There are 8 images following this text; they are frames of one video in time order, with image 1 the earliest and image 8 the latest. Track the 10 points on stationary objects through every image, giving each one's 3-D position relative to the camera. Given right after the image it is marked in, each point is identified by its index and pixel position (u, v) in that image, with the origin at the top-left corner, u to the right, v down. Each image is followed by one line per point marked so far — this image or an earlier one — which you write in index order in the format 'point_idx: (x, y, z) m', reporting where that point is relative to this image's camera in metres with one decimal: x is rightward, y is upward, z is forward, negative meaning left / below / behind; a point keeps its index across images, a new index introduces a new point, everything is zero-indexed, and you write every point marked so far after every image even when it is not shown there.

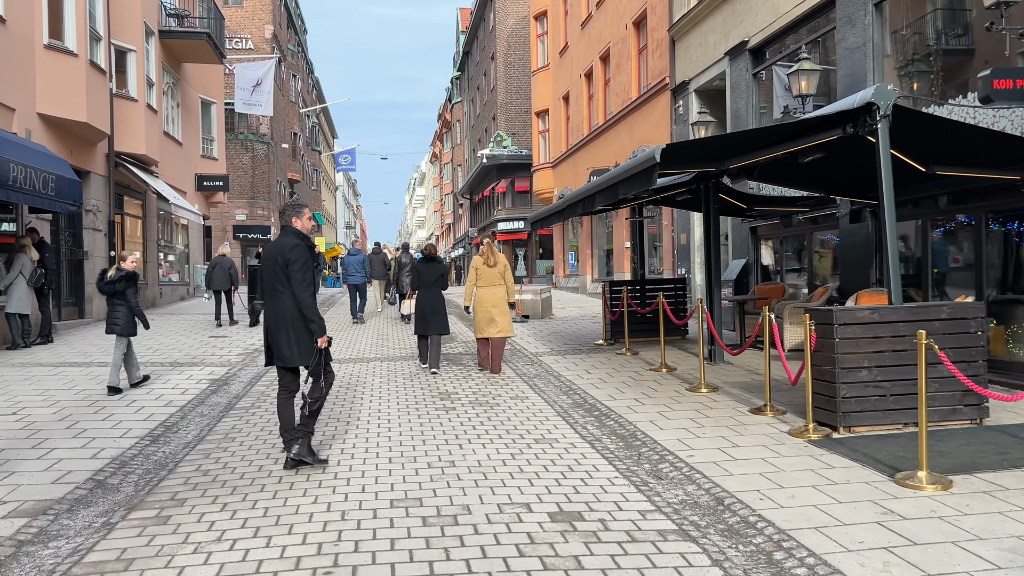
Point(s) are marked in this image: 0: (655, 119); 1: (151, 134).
0: (+2.9, +3.5, +16.5) m
1: (-7.8, +3.3, +17.4) m
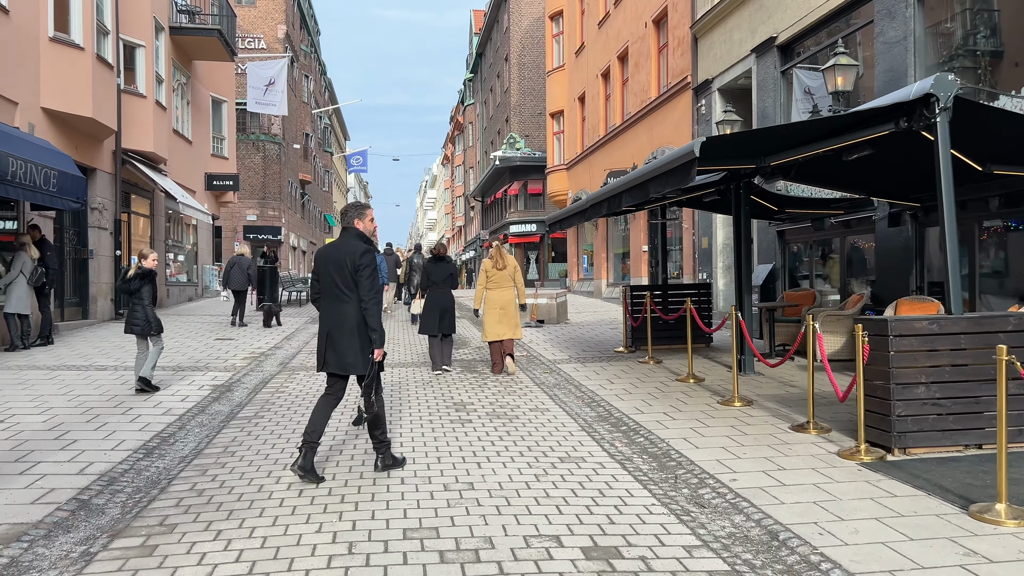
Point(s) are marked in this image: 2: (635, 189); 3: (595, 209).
0: (+3.3, +3.4, +16.0) m
1: (-7.5, +3.3, +17.0) m
2: (+1.2, +0.9, +7.5) m
3: (+0.9, +0.9, +8.8) m
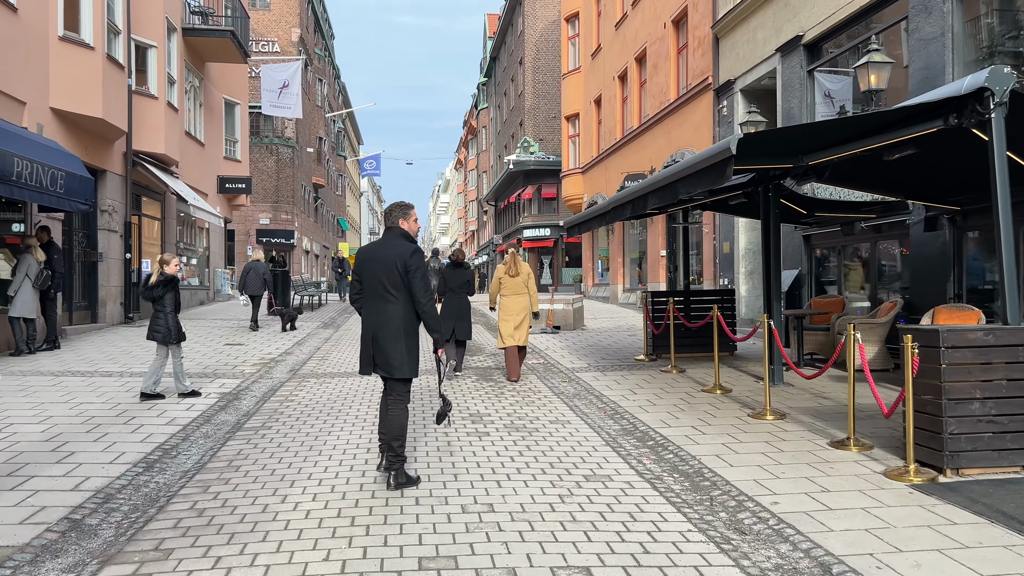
0: (+3.6, +3.2, +15.6) m
1: (-7.1, +3.2, +16.8) m
2: (+1.4, +0.9, +7.2) m
3: (+1.1, +0.8, +8.4) m
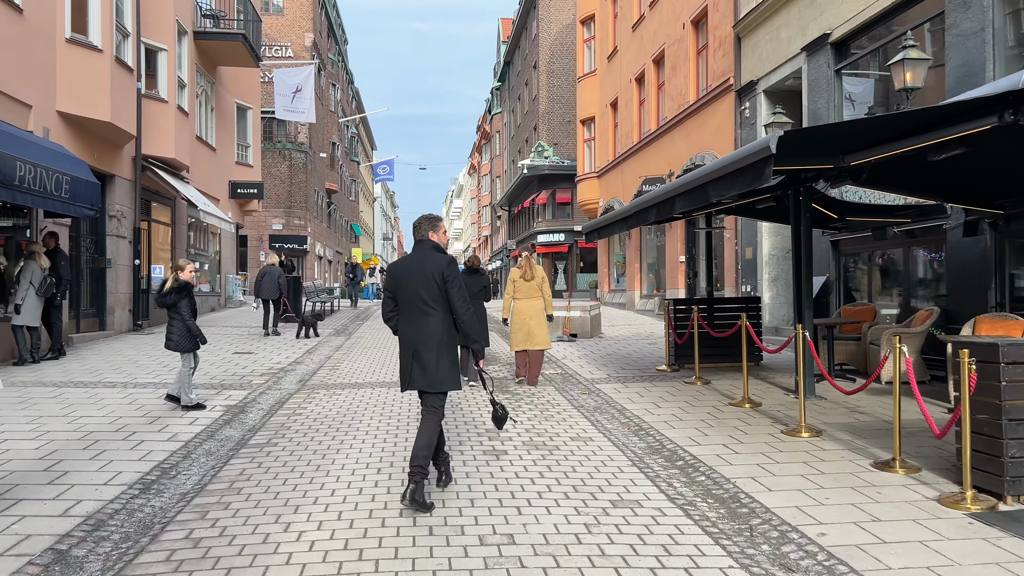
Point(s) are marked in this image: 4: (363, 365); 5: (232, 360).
0: (+3.9, +3.1, +15.2) m
1: (-6.8, +3.1, +16.6) m
2: (+1.5, +0.8, +6.8) m
3: (+1.3, +0.7, +8.1) m
4: (-2.0, -1.1, +10.9) m
5: (-3.9, -1.0, +11.2) m
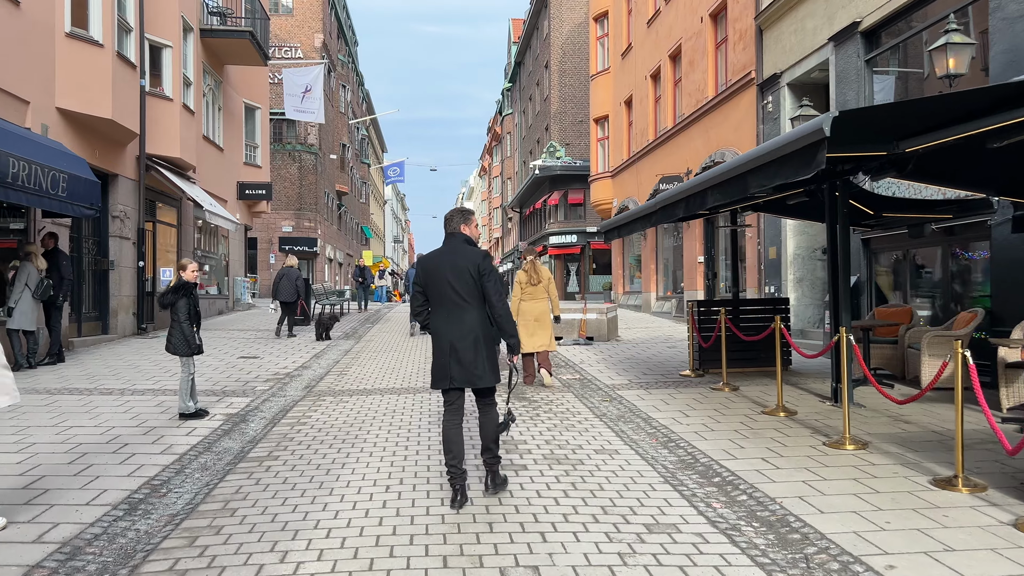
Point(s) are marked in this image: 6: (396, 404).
0: (+4.1, +3.1, +14.7) m
1: (-6.5, +3.0, +16.2) m
2: (+1.7, +0.8, +6.3) m
3: (+1.5, +0.7, +7.6) m
4: (-1.8, -1.1, +10.5) m
5: (-3.7, -1.0, +10.8) m
6: (-1.2, -1.2, +8.2) m
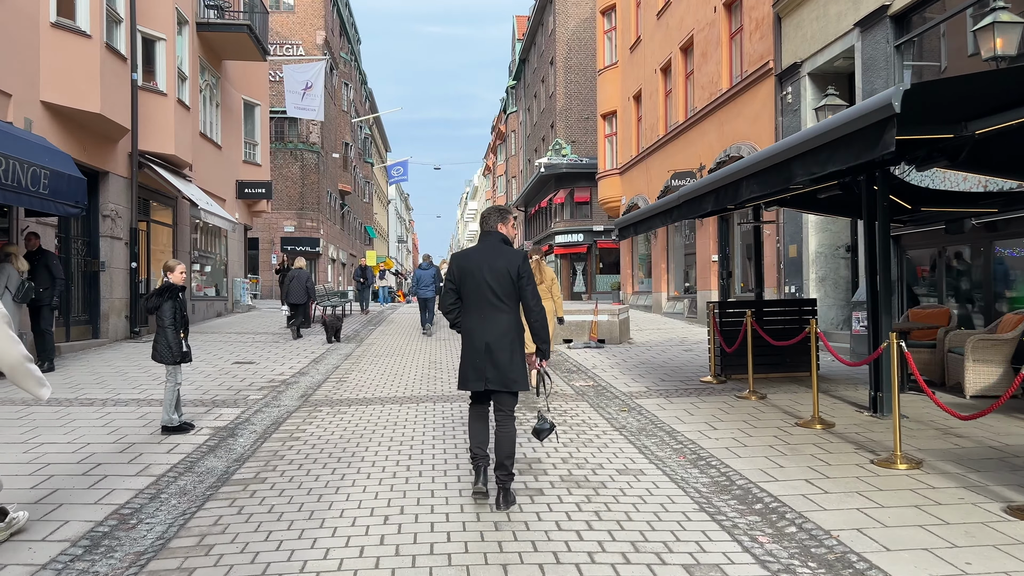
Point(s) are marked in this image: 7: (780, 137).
0: (+4.2, +3.1, +14.1) m
1: (-6.4, +3.0, +15.6) m
2: (+1.8, +0.8, +5.7) m
3: (+1.6, +0.7, +7.0) m
4: (-1.7, -1.1, +9.9) m
5: (-3.6, -1.1, +10.3) m
6: (-1.1, -1.2, +7.6) m
7: (+4.4, +2.4, +12.9) m
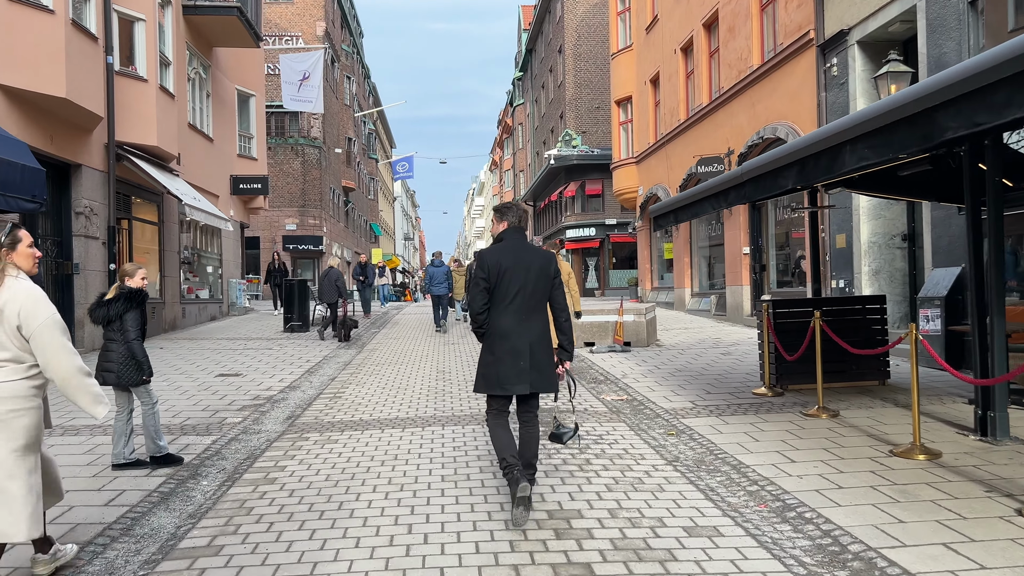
0: (+4.4, +3.2, +12.7) m
1: (-6.2, +2.9, +14.4) m
2: (+1.9, +0.8, +4.4) m
3: (+1.7, +0.7, +5.7) m
4: (-1.5, -1.1, +8.7) m
5: (-3.4, -1.1, +9.0) m
6: (-0.9, -1.2, +6.4) m
7: (+4.6, +2.5, +11.6) m
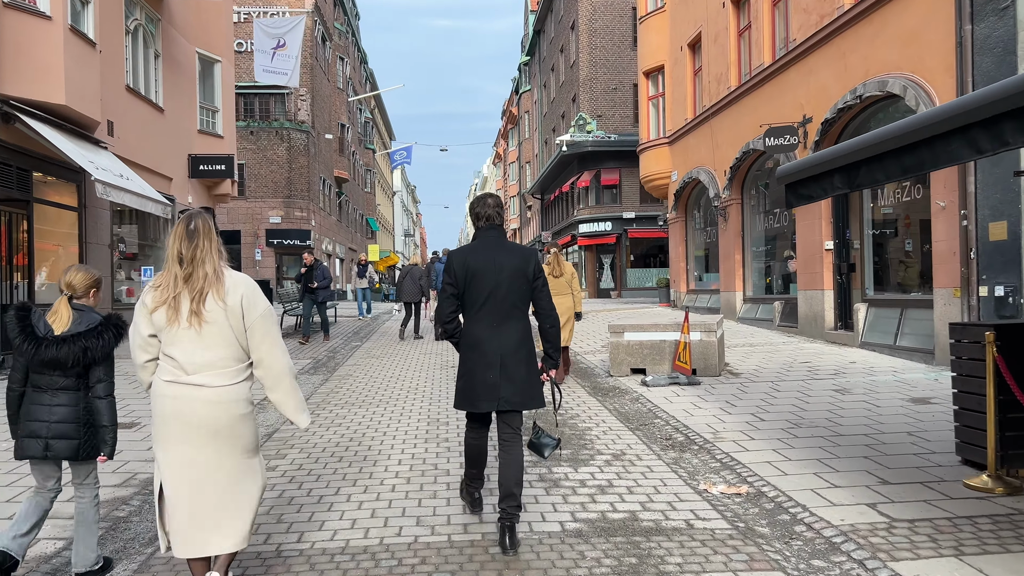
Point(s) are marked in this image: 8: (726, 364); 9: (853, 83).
0: (+4.7, +3.1, +9.5) m
1: (-5.9, +2.9, +11.2) m
2: (+2.1, +0.7, +1.1) m
3: (+1.9, +0.6, +2.4) m
4: (-1.3, -1.2, +5.4) m
5: (-3.2, -1.2, +5.8) m
6: (-0.7, -1.3, +3.1) m
7: (+4.8, +2.4, +8.3) m
8: (+2.5, -0.9, +9.4) m
9: (+4.6, +2.8, +10.7) m
